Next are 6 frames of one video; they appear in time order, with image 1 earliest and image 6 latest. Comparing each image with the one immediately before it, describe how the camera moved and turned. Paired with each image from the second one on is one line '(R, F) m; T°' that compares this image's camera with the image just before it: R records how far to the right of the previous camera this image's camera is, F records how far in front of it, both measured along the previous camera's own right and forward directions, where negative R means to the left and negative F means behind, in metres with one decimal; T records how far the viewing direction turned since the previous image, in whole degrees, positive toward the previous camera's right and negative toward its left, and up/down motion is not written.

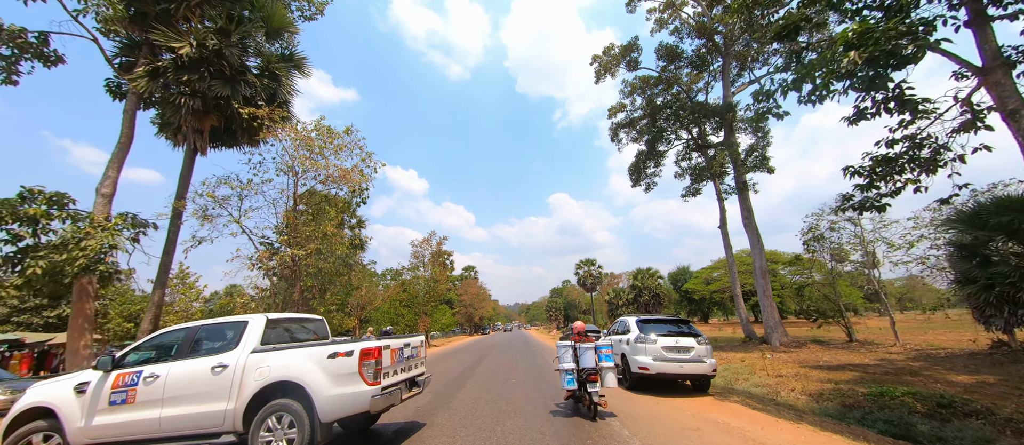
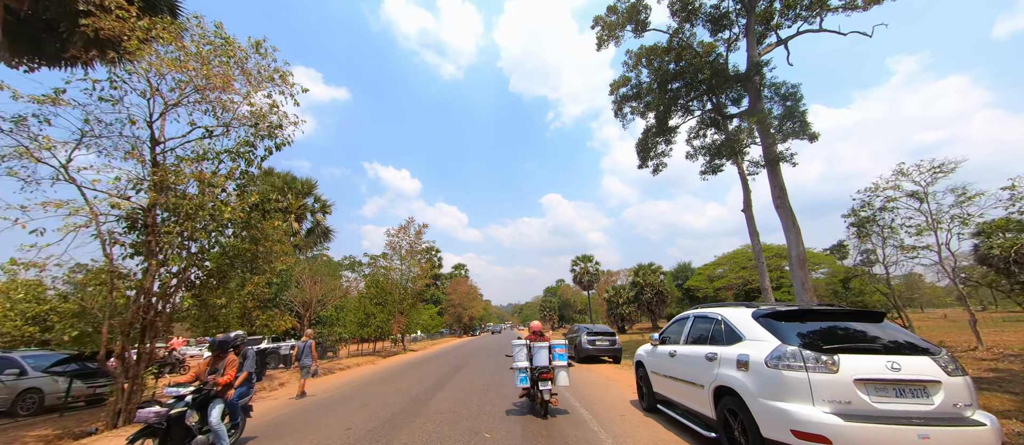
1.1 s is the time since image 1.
(+0.2, +3.4) m; +1°
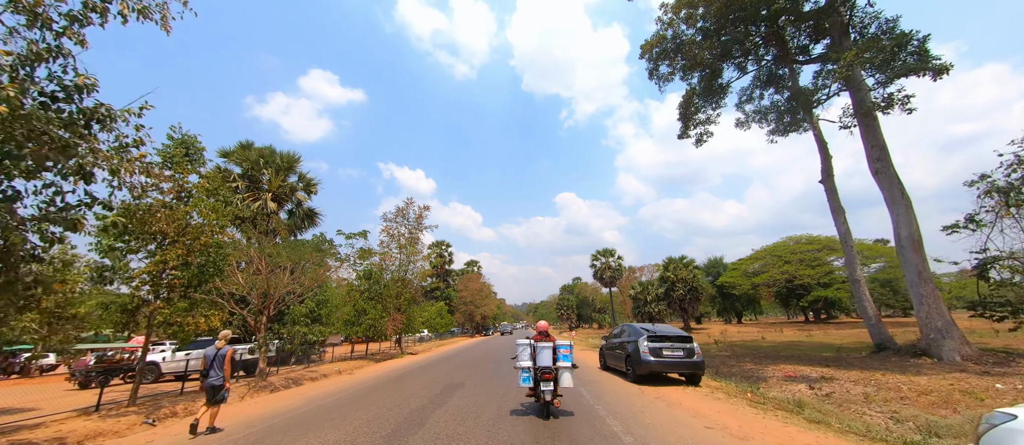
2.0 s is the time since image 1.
(-0.1, +3.5) m; -2°
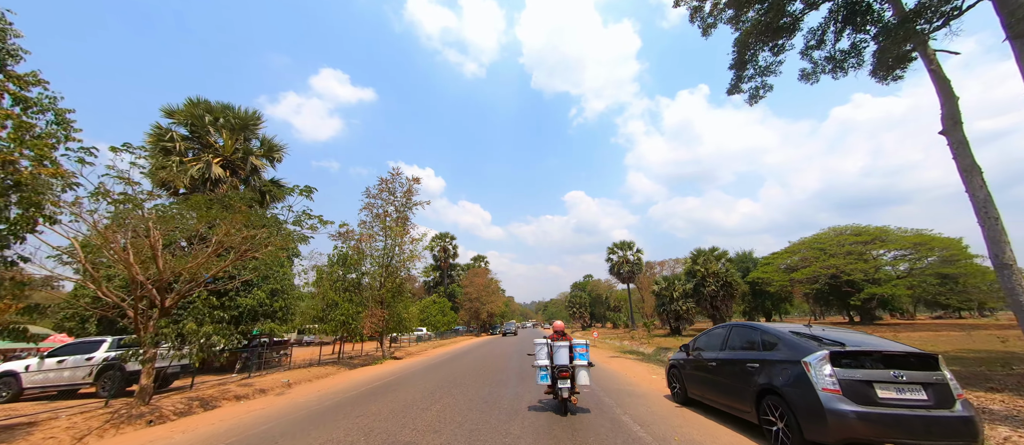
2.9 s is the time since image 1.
(0.0, +3.6) m; -1°
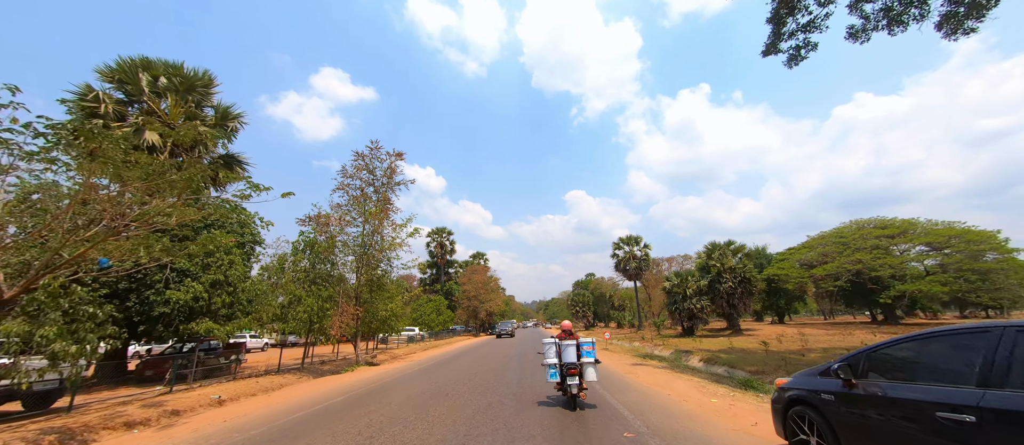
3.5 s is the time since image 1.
(+0.1, +2.3) m; 0°
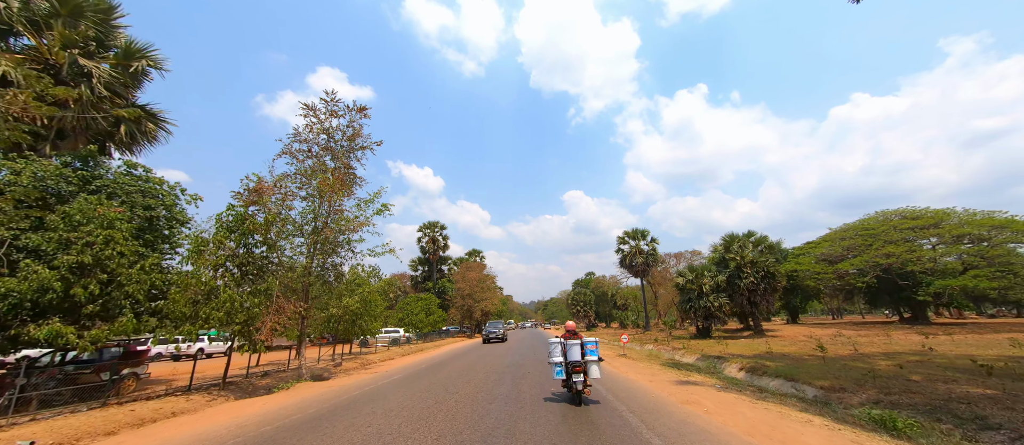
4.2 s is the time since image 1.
(+0.1, +2.9) m; 0°
